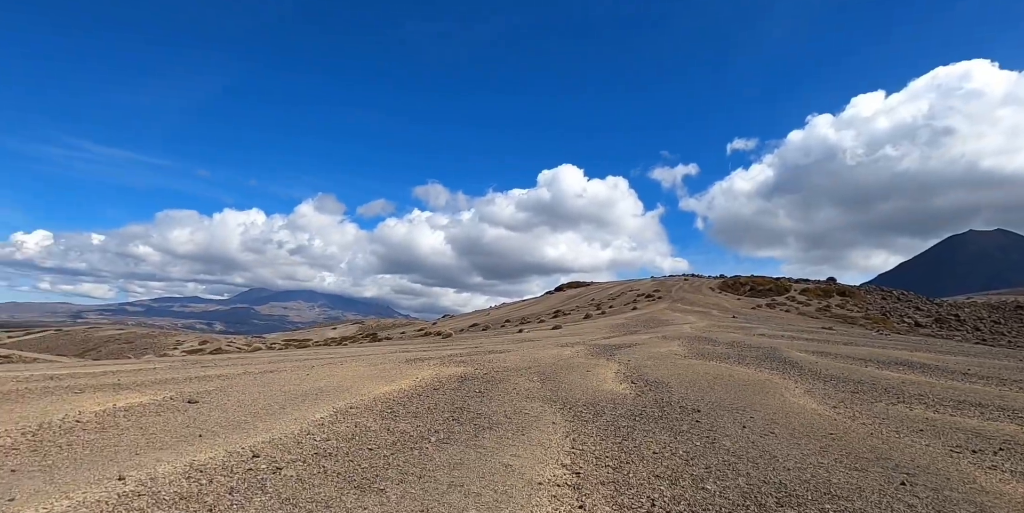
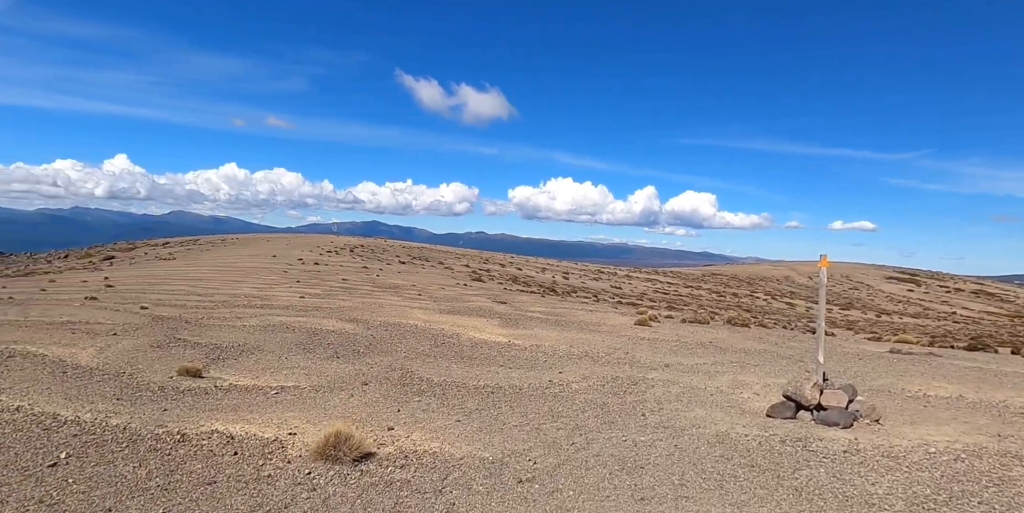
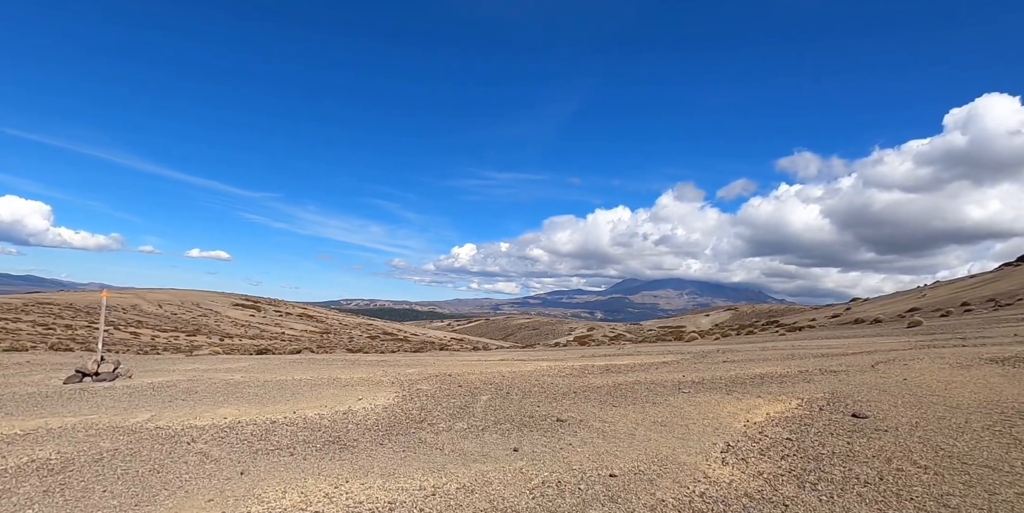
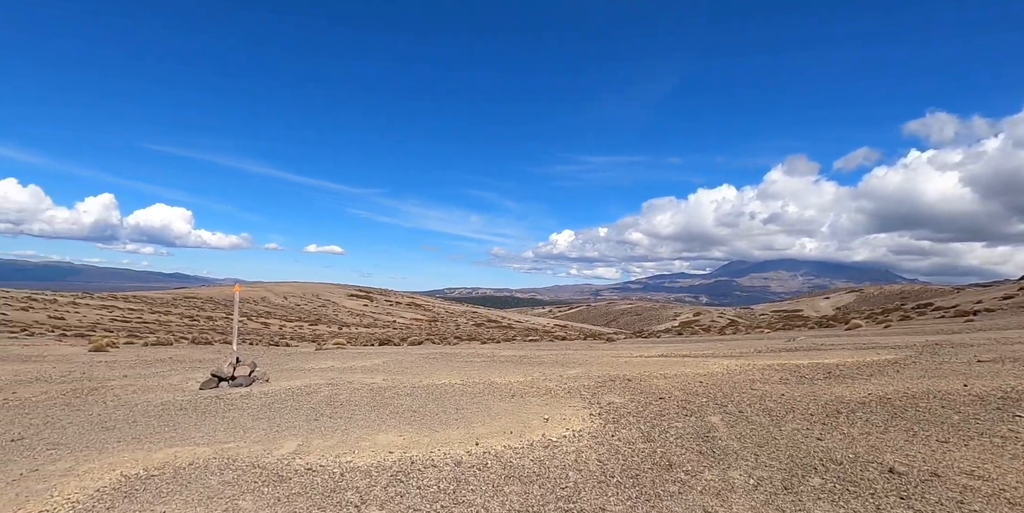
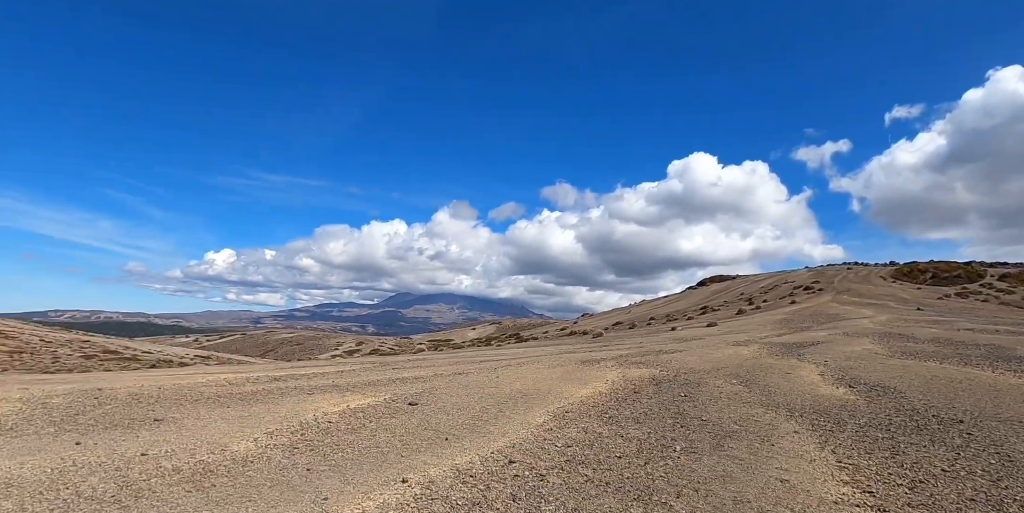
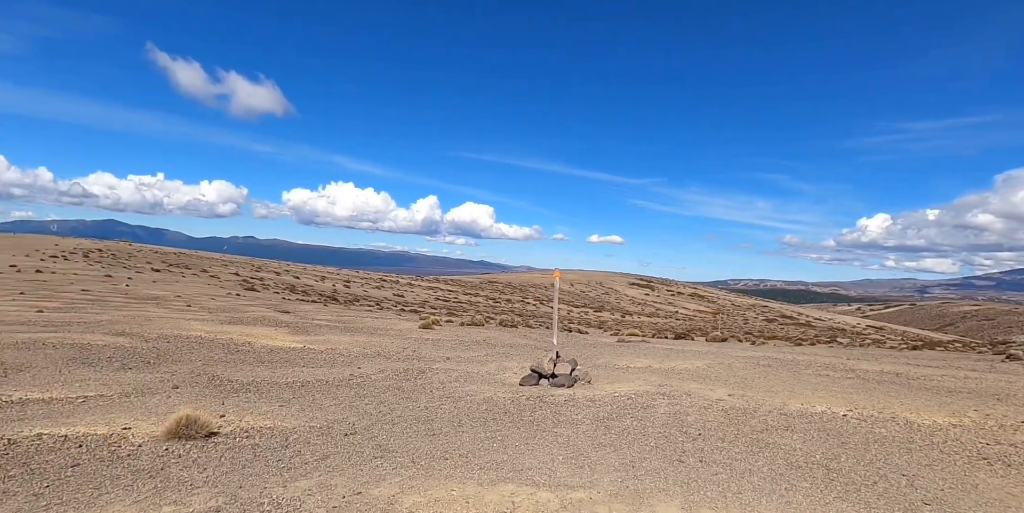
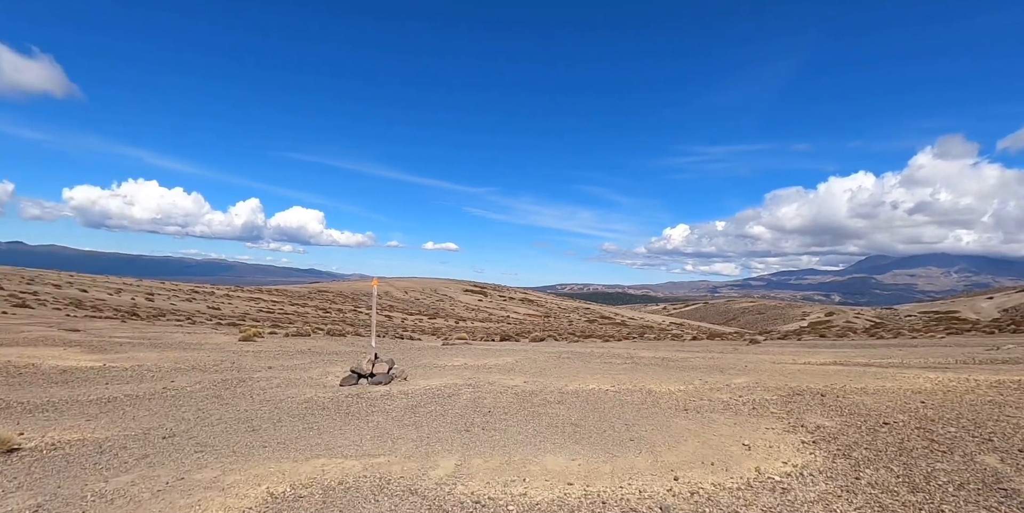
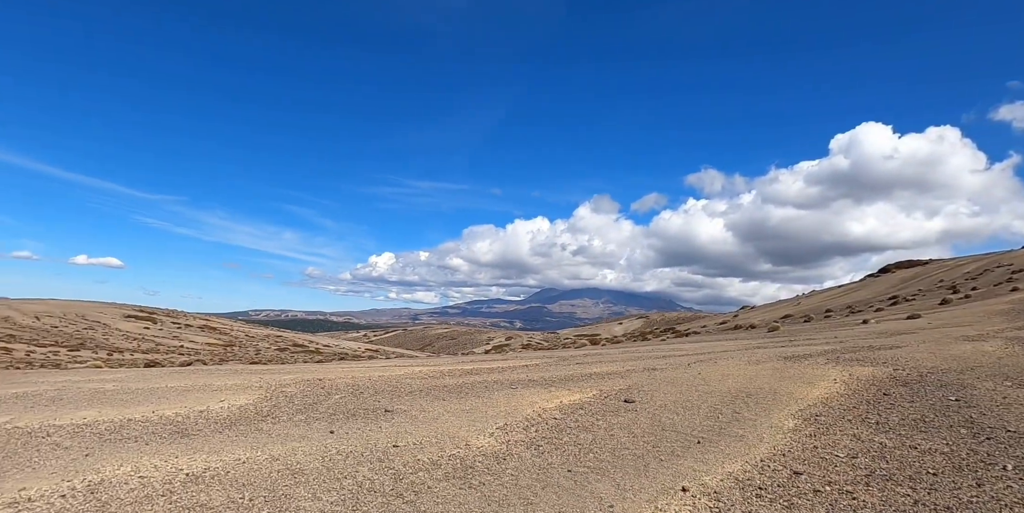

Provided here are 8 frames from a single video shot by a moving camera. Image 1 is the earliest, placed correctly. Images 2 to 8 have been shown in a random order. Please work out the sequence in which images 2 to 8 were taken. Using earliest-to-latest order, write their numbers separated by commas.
5, 8, 3, 4, 7, 6, 2
